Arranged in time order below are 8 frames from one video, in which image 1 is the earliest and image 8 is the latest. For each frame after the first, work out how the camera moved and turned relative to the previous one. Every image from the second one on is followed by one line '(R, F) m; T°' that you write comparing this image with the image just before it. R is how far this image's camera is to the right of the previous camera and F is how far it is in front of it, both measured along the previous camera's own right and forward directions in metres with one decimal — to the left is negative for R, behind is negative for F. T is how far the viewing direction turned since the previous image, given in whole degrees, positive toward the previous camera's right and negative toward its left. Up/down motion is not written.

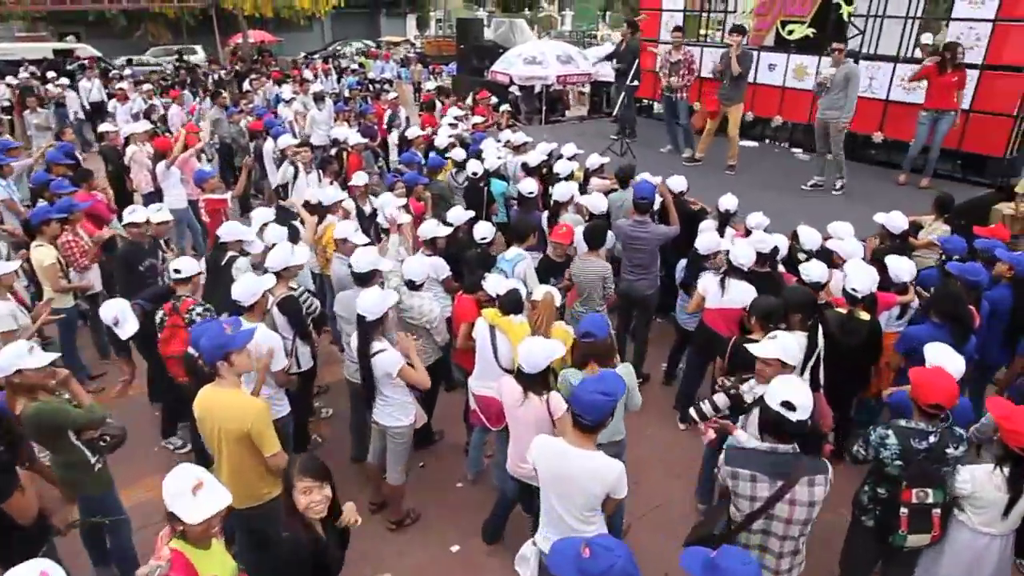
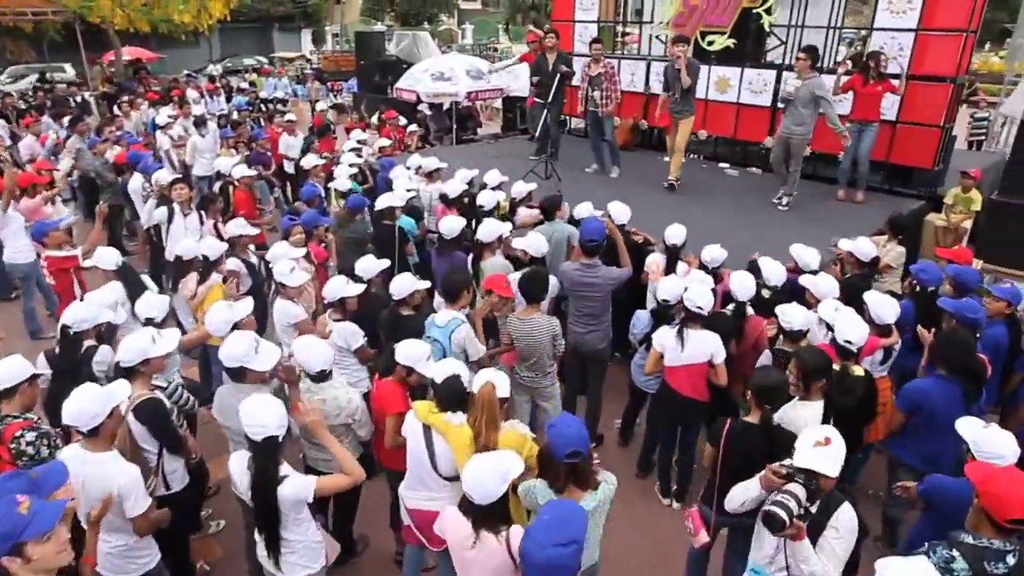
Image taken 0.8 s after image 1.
(-0.1, +0.8) m; +7°
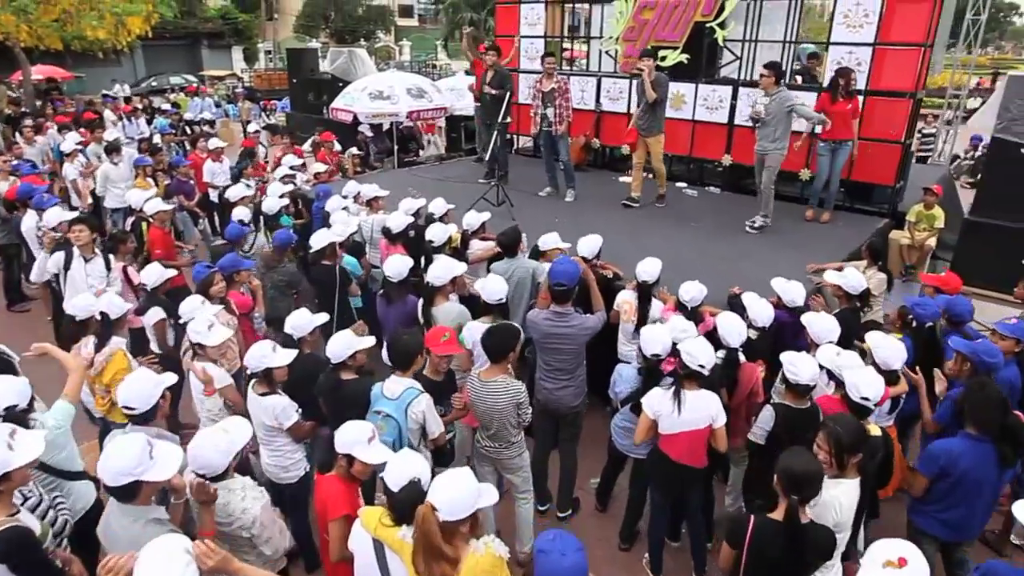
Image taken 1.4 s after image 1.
(-0.1, +0.6) m; +5°
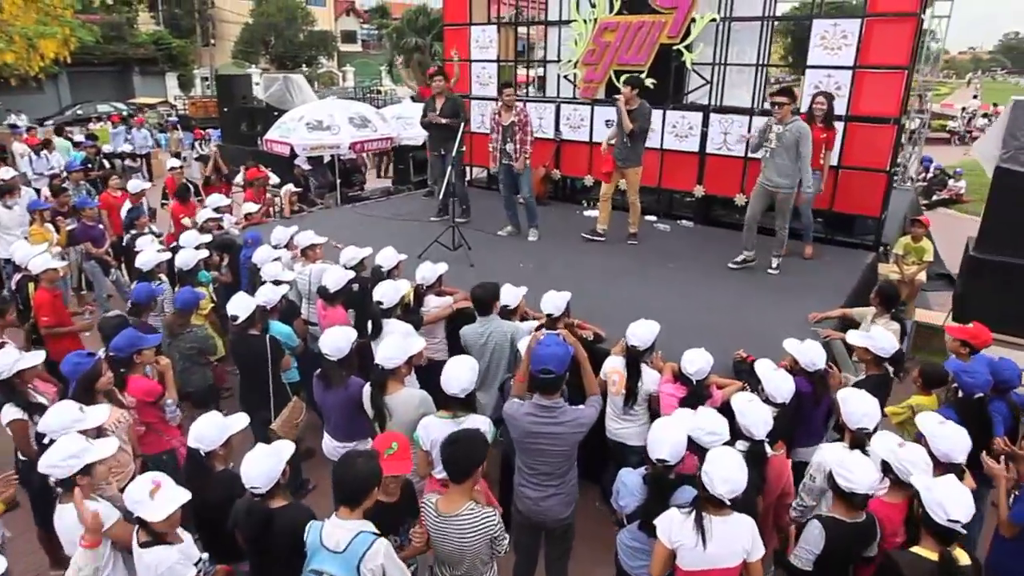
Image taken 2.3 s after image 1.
(-0.1, +0.8) m; +4°
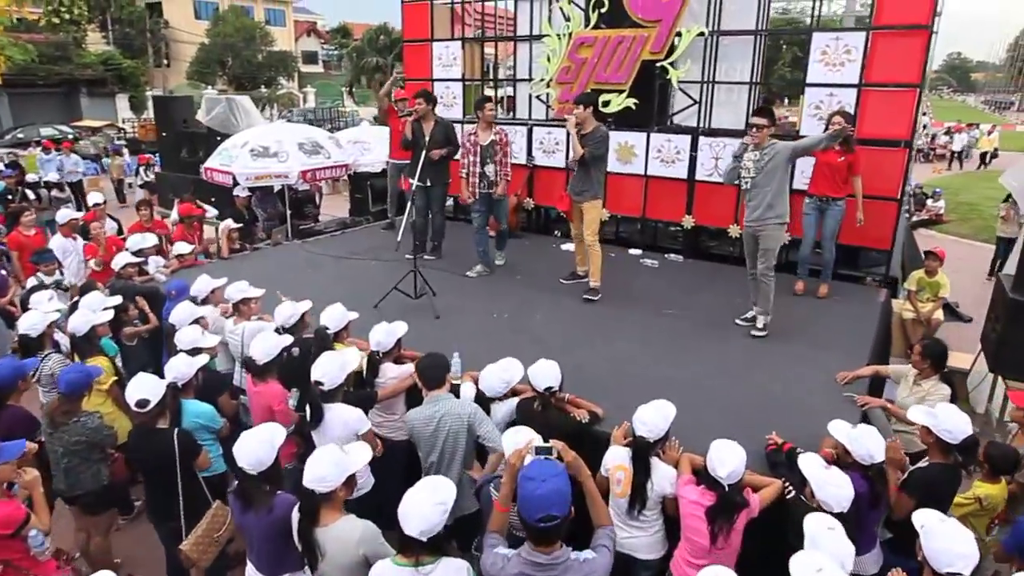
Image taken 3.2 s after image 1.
(0.0, +0.8) m; +3°
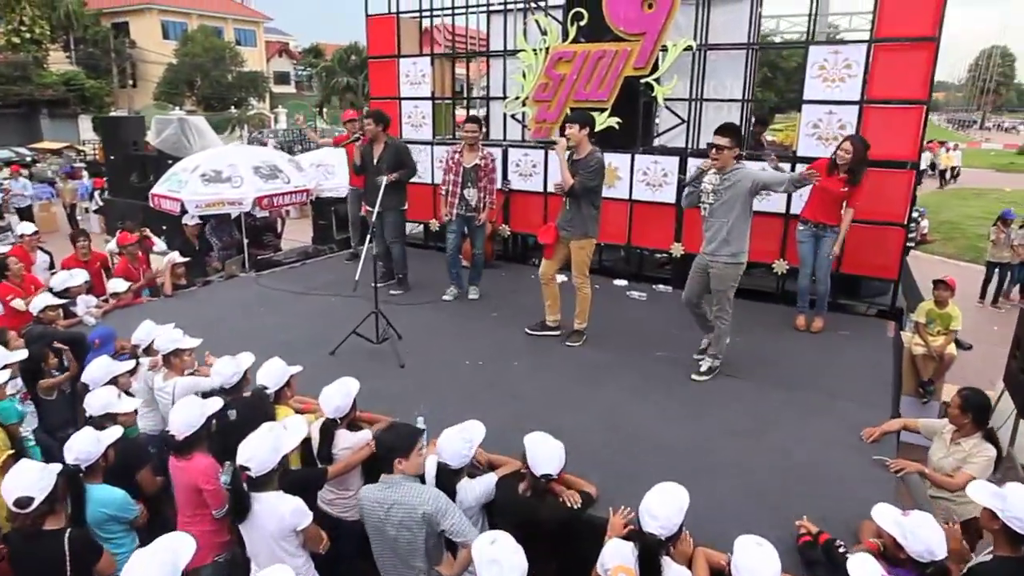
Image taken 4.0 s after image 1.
(0.0, +0.6) m; +2°
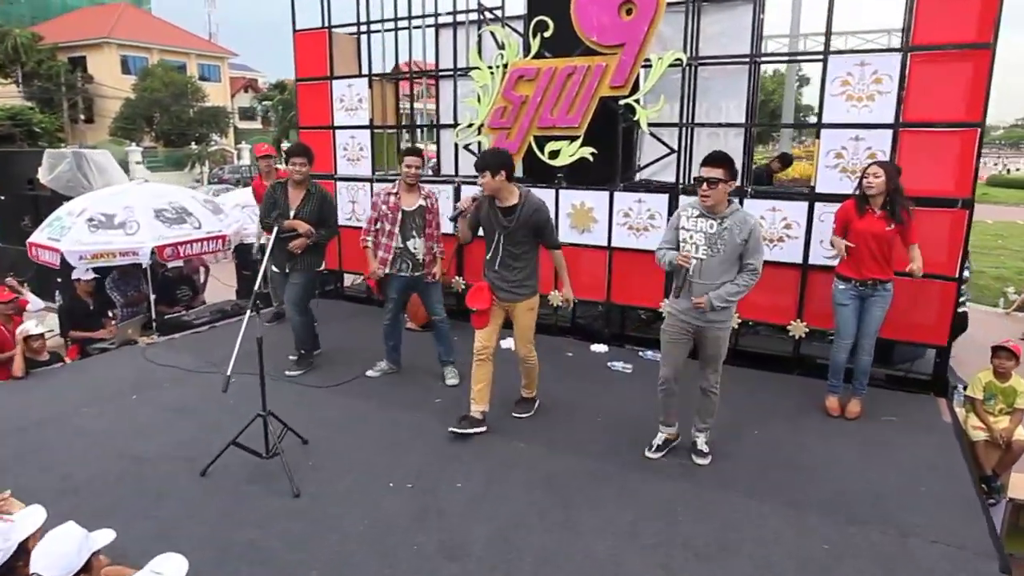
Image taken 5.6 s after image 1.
(+0.2, +1.2) m; +2°
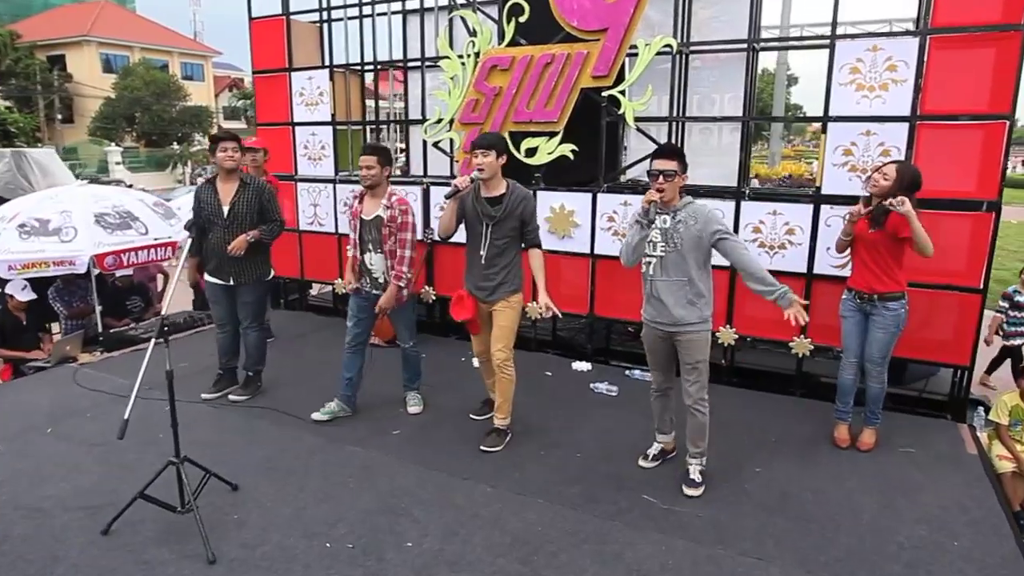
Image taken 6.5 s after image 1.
(+0.1, +0.5) m; +1°
